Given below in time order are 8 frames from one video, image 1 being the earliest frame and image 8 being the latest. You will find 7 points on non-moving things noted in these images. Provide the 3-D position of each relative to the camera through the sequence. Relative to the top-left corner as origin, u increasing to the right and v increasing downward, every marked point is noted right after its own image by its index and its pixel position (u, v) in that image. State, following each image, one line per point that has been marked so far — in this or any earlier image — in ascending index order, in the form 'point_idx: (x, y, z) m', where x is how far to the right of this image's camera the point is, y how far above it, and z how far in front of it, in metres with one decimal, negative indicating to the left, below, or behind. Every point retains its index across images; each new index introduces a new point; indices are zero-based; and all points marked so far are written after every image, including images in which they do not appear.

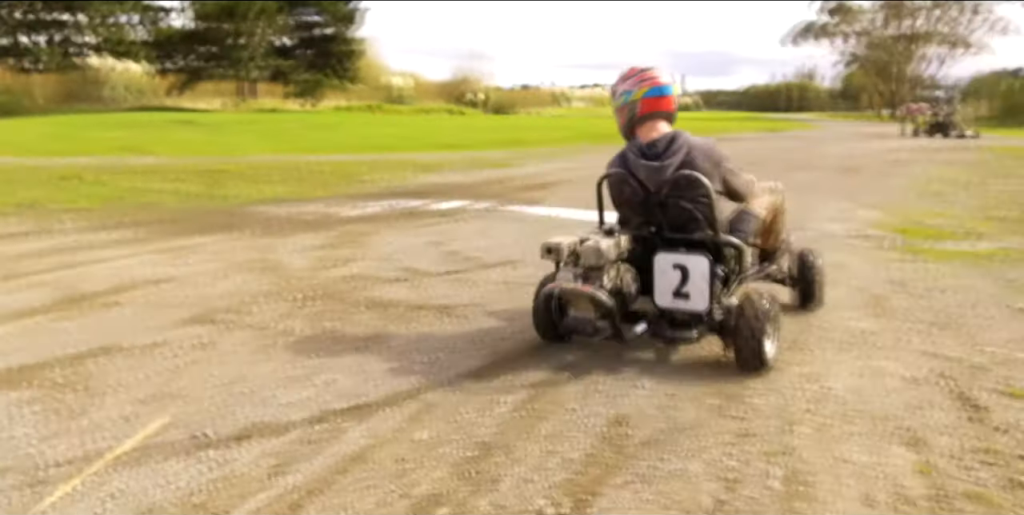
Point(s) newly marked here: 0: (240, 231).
0: (-3.7, +0.3, +10.1) m
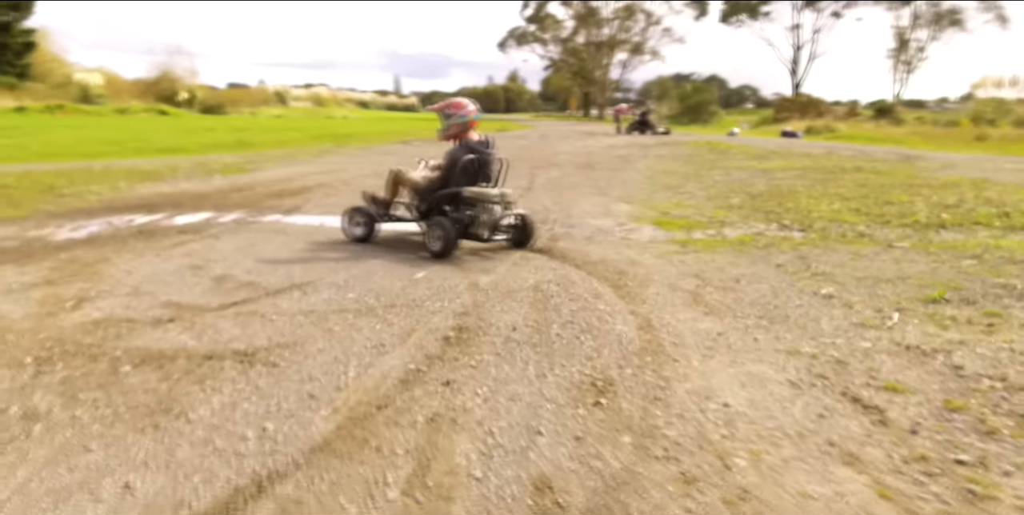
0: (-6.1, -0.2, +7.6) m
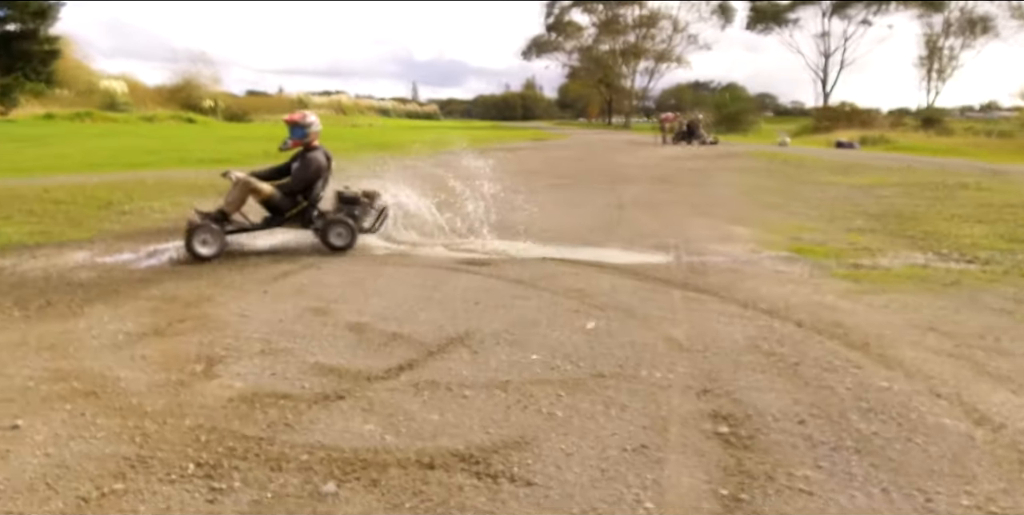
0: (-4.5, -0.5, +6.5) m
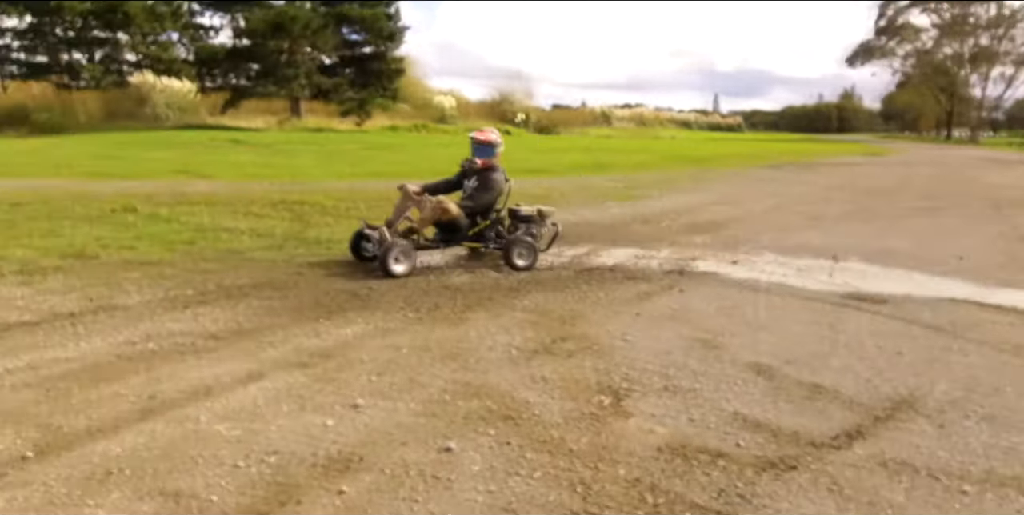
0: (-1.2, -0.5, +6.9) m
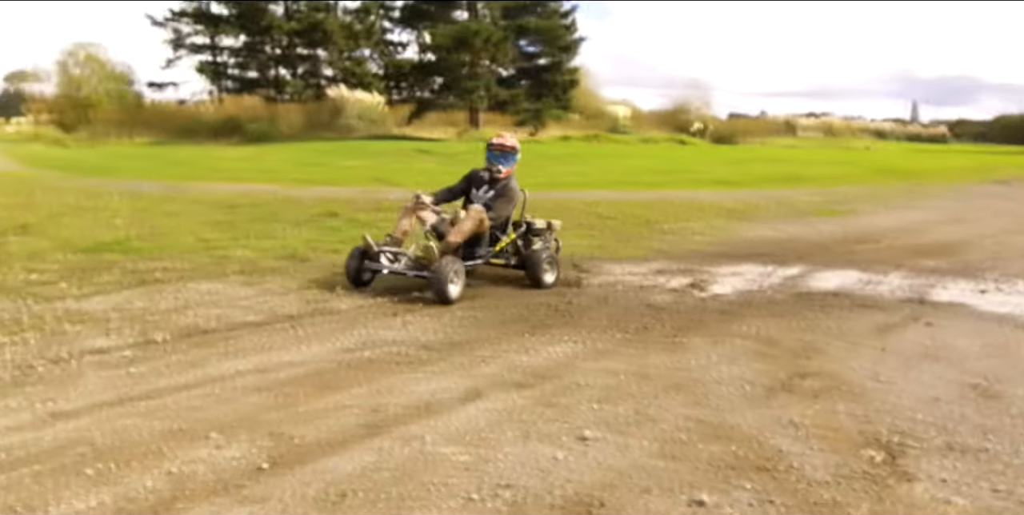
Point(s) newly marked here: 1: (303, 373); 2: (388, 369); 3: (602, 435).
0: (+0.6, -0.6, +6.5) m
1: (-1.4, -0.8, +5.1) m
2: (-0.9, -0.8, +5.2) m
3: (+0.5, -0.9, +4.1) m
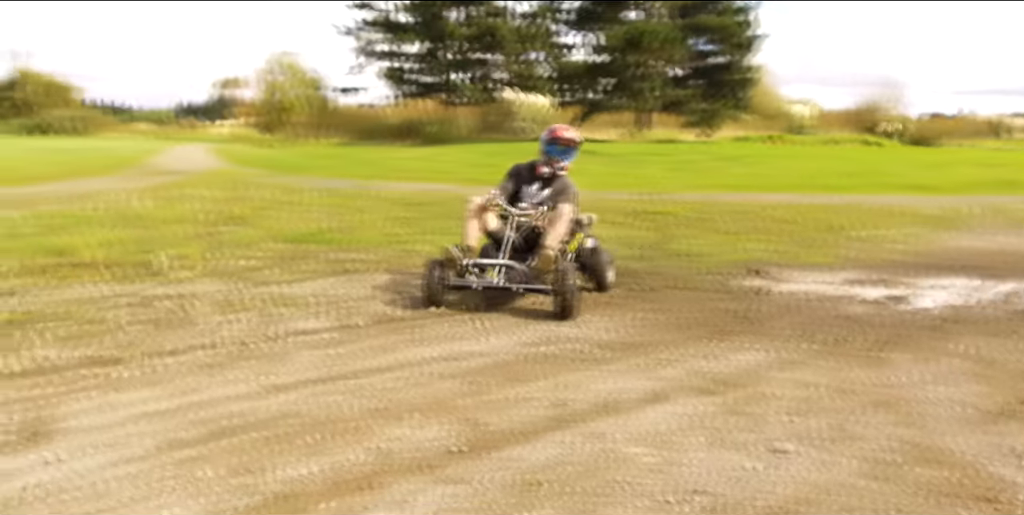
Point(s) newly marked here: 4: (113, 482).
0: (+2.1, -0.7, +6.2) m
1: (-0.2, -0.7, +5.2) m
2: (+0.4, -0.7, +5.3) m
3: (+1.4, -1.0, +3.8) m
4: (-1.7, -1.0, +3.3) m
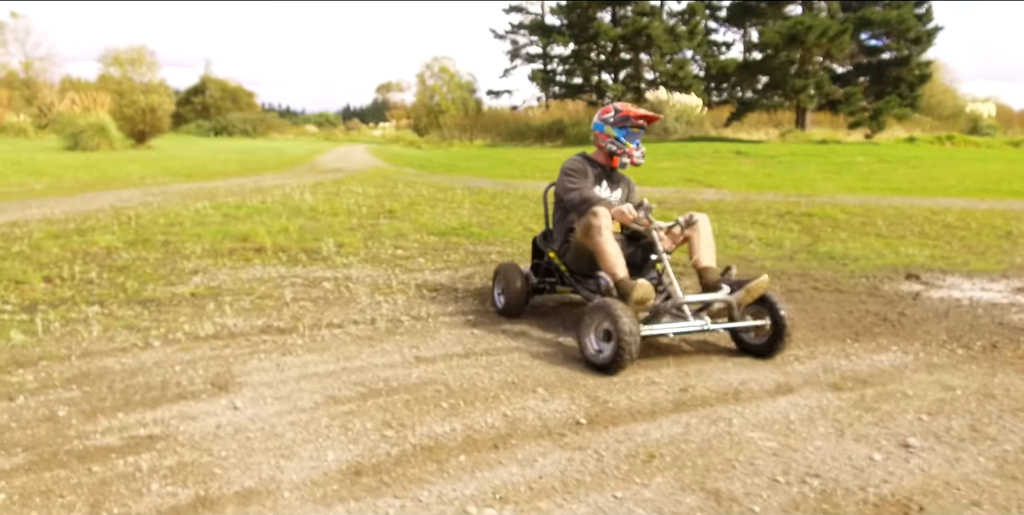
0: (+3.2, -0.7, +6.0) m
1: (+0.7, -0.7, +5.4) m
2: (+1.3, -0.7, +5.4) m
3: (+2.1, -0.9, +3.8) m
4: (-1.1, -0.8, +3.9) m
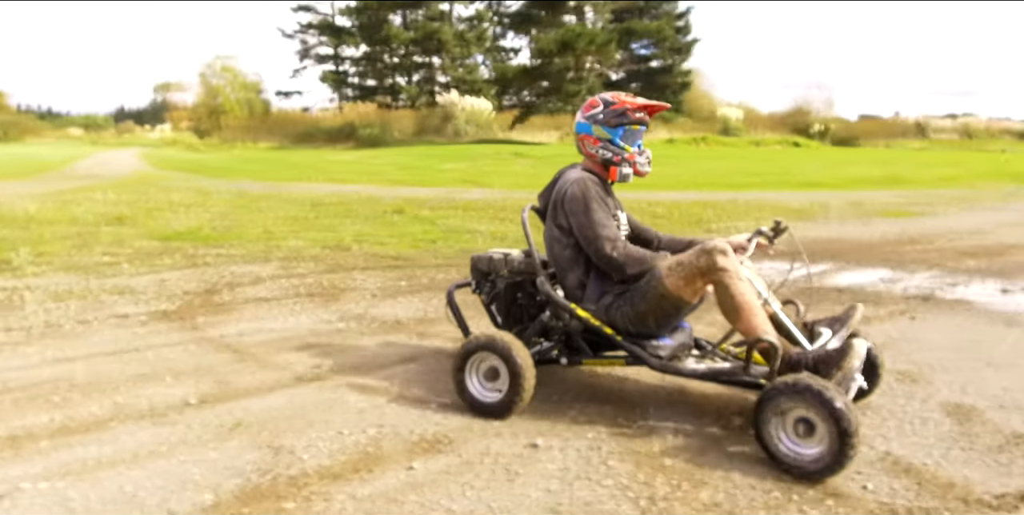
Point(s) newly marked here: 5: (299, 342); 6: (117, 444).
0: (+0.4, -0.5, +6.9) m
1: (-1.8, -0.6, +5.8) m
2: (-1.2, -0.6, +5.9) m
3: (-0.1, -0.8, +4.5) m
4: (-3.2, -0.9, +3.8) m
5: (-1.6, -0.6, +5.7) m
6: (-1.9, -0.9, +3.7) m
